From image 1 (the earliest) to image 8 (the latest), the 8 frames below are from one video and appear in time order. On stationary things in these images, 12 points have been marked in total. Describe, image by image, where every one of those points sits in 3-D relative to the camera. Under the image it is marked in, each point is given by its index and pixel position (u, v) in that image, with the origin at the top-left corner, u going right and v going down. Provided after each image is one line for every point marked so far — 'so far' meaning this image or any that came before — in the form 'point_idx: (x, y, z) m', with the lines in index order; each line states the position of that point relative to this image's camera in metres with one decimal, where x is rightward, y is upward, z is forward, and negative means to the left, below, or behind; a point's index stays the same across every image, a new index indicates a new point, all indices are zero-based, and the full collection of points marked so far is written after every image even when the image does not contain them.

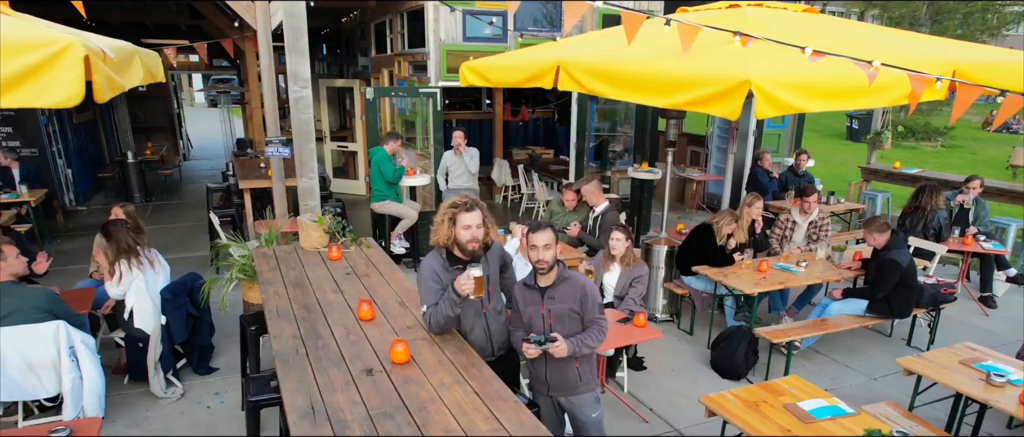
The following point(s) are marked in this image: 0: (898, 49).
0: (+2.9, +1.3, +3.3) m
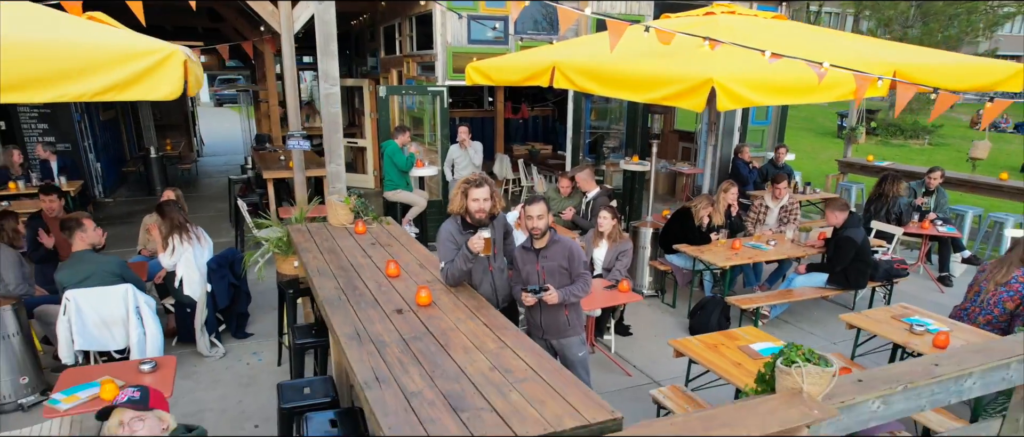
0: (+2.9, +1.5, +3.8) m
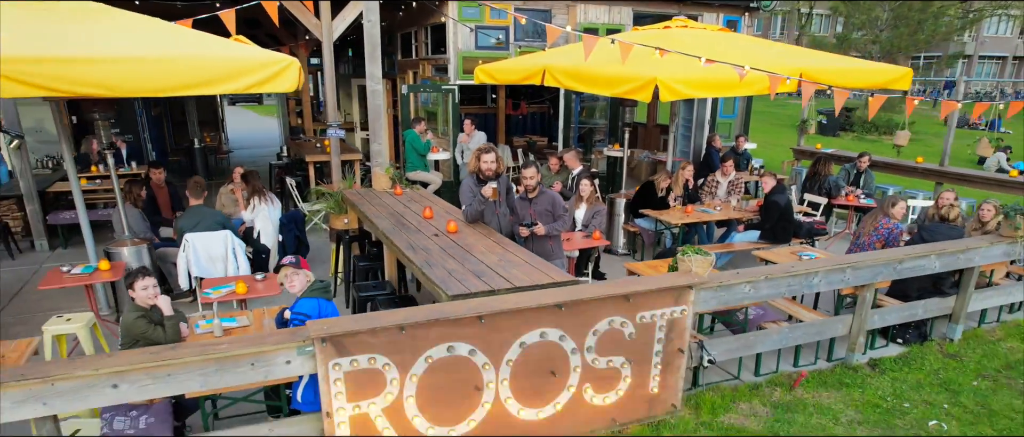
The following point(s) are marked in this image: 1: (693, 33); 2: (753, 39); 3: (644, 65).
0: (+2.9, +1.9, +5.0) m
1: (+2.3, +2.3, +5.6) m
2: (+3.2, +2.3, +5.6) m
3: (+1.4, +1.7, +4.7) m
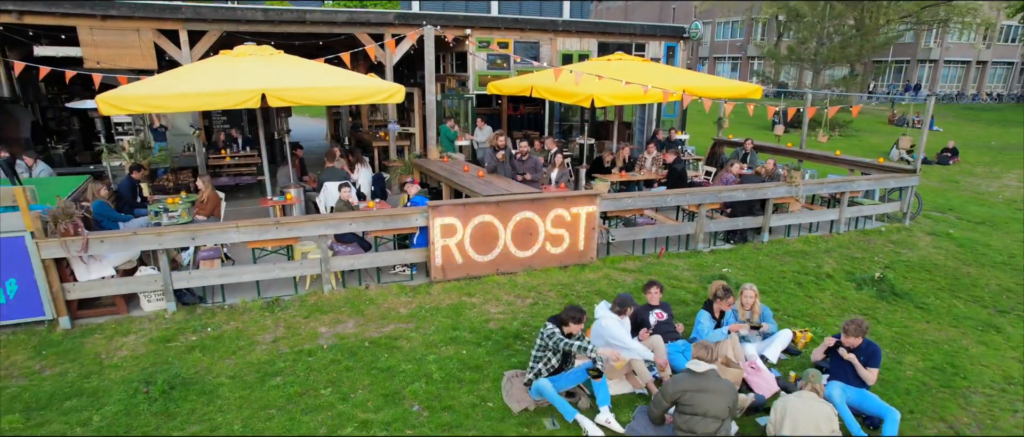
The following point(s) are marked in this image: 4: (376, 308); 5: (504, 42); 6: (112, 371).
0: (+3.0, +2.7, +8.4) m
1: (+2.3, +3.2, +9.0) m
2: (+3.2, +3.1, +9.0) m
3: (+1.4, +2.5, +8.1) m
4: (-1.8, -1.1, +5.7) m
5: (-0.2, +4.2, +10.2) m
6: (-4.2, -1.6, +4.5) m
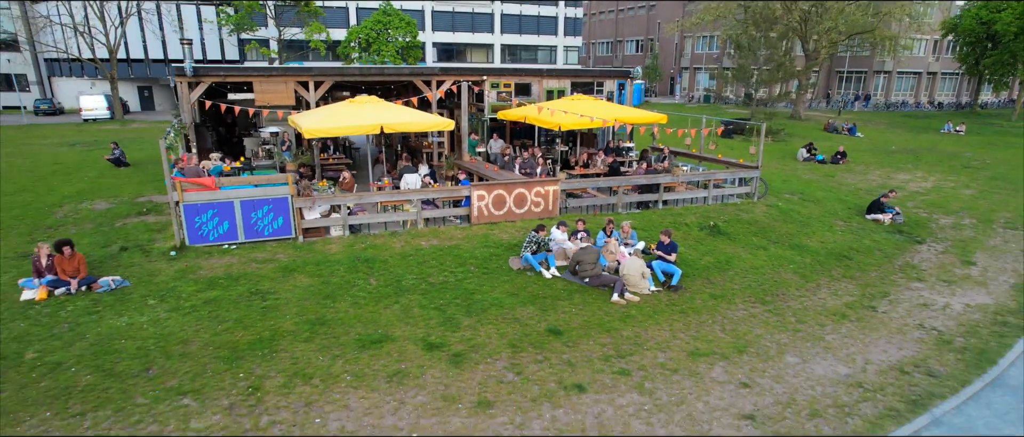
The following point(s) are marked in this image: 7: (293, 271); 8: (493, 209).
0: (+3.0, +3.4, +14.0) m
1: (+2.3, +3.9, +14.5) m
2: (+3.2, +3.9, +14.6) m
3: (+1.5, +3.2, +13.7) m
4: (-1.8, -0.4, +11.3) m
5: (-0.2, +5.0, +15.8) m
6: (-4.1, -0.8, +10.1) m
7: (-4.8, -1.1, +9.5) m
8: (-0.5, +0.3, +11.8) m
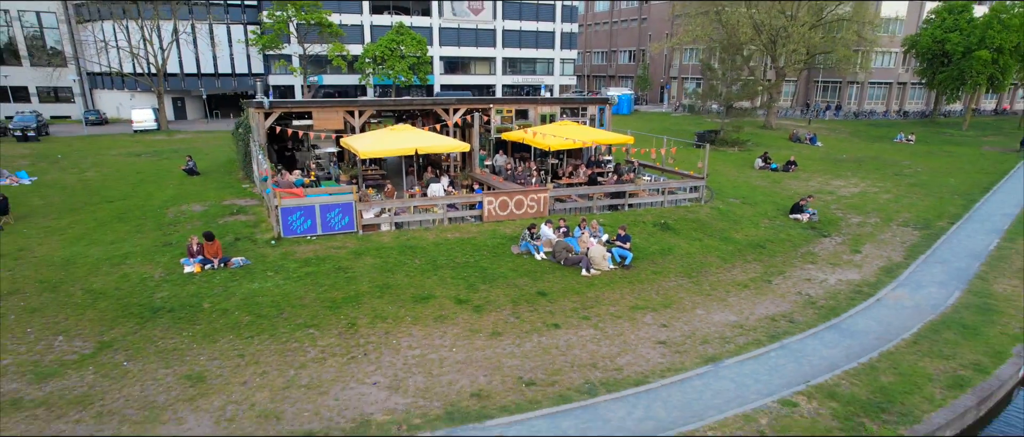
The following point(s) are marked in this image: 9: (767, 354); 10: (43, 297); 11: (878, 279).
0: (+3.0, +3.4, +18.0) m
1: (+2.4, +3.9, +18.5) m
2: (+3.2, +3.9, +18.6) m
3: (+1.5, +3.2, +17.7) m
4: (-1.7, -0.4, +15.3) m
5: (-0.1, +5.0, +19.8) m
6: (-4.1, -0.8, +14.1) m
7: (-4.7, -1.1, +13.5) m
8: (-0.5, +0.3, +15.8) m
9: (+6.2, -3.2, +10.4) m
10: (-12.4, -2.1, +11.5) m
11: (+12.1, -2.0, +14.3) m
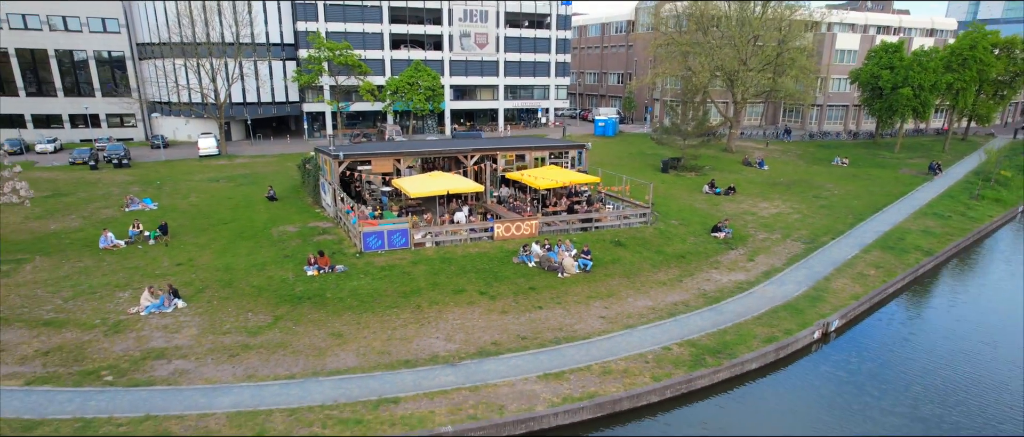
0: (+3.1, +2.4, +25.2) m
1: (+2.4, +2.9, +25.7) m
2: (+3.3, +2.9, +25.8) m
3: (+1.6, +2.2, +24.9) m
4: (-1.7, -1.4, +22.5) m
5: (0.0, +4.0, +27.0) m
6: (-4.0, -1.8, +21.4) m
7: (-4.7, -2.1, +20.7) m
8: (-0.4, -0.7, +23.0) m
9: (+6.2, -4.2, +17.6) m
10: (-12.4, -3.1, +18.7) m
11: (+12.2, -3.0, +21.6) m
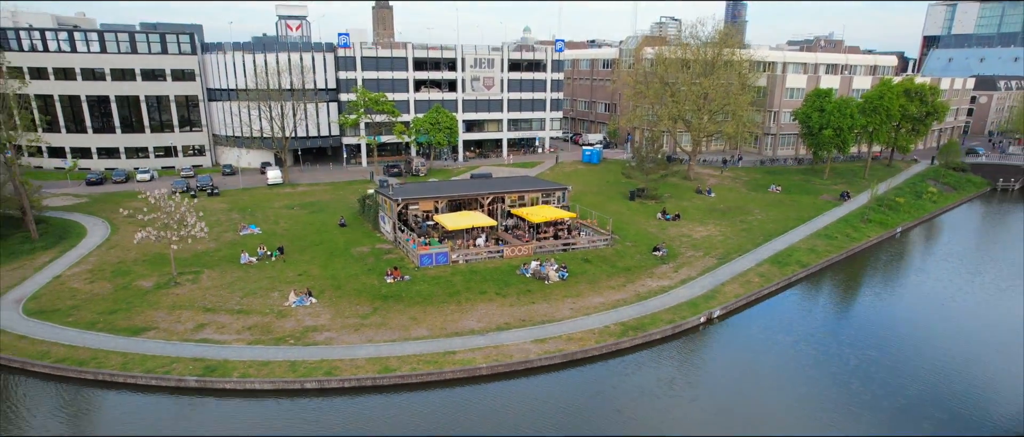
0: (+3.4, +0.5, +36.3) m
1: (+2.7, +1.0, +36.9) m
2: (+3.6, +0.9, +36.9) m
3: (+1.9, +0.3, +36.1) m
4: (-1.4, -3.3, +33.7) m
5: (+0.2, +2.0, +38.1) m
6: (-3.8, -3.8, +32.6) m
7: (-4.4, -4.1, +31.9) m
8: (-0.1, -2.7, +34.2) m
9: (+6.5, -6.2, +28.8) m
10: (-12.1, -5.1, +29.9) m
11: (+12.5, -5.0, +32.8) m
